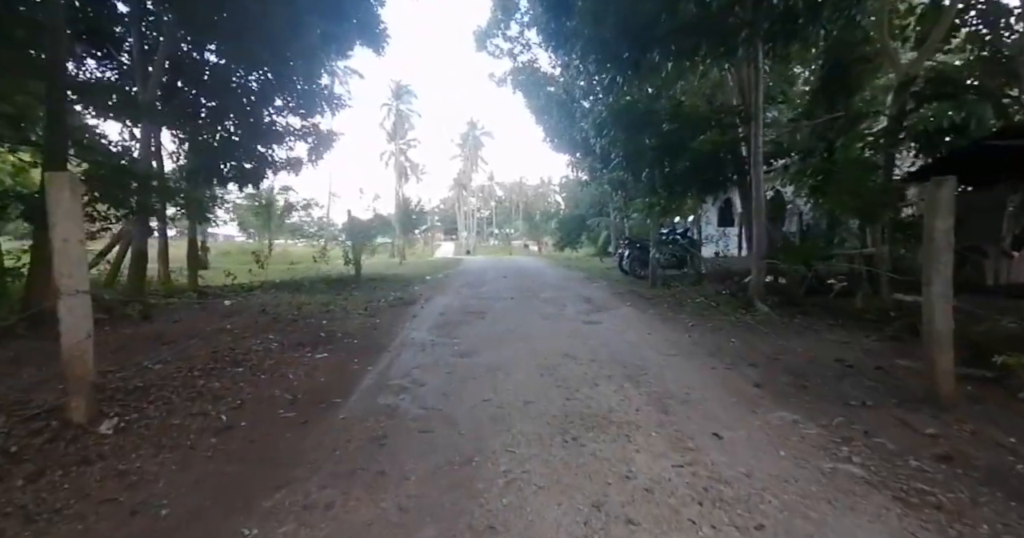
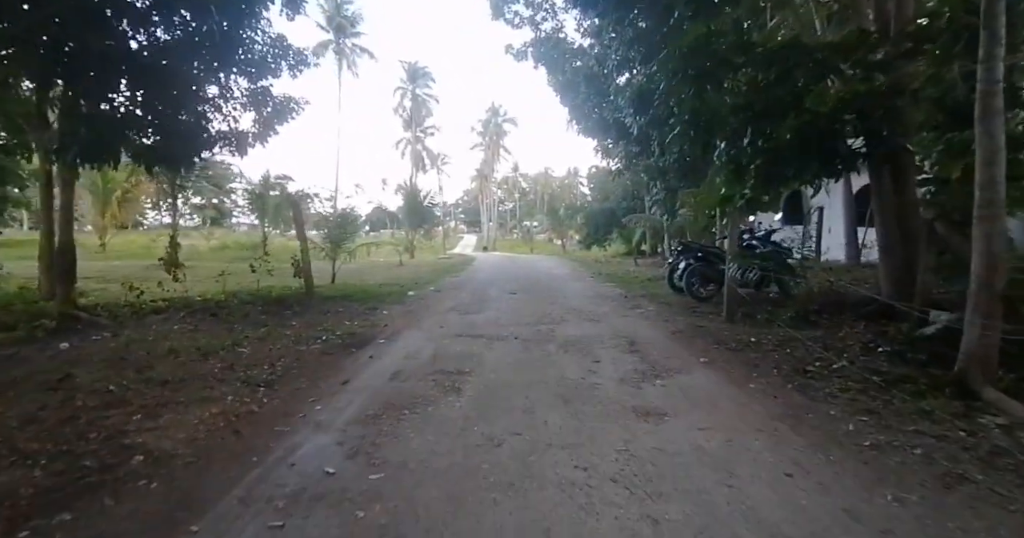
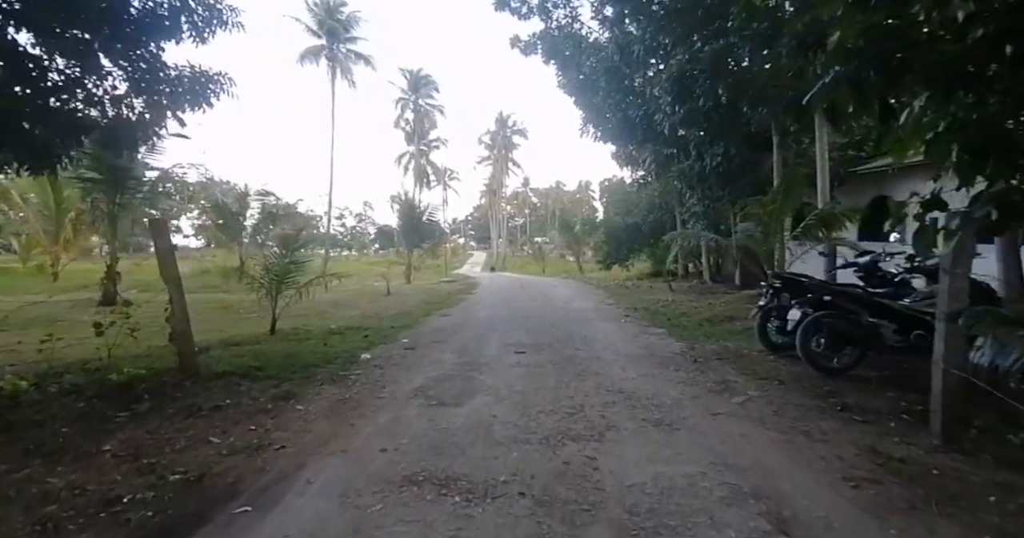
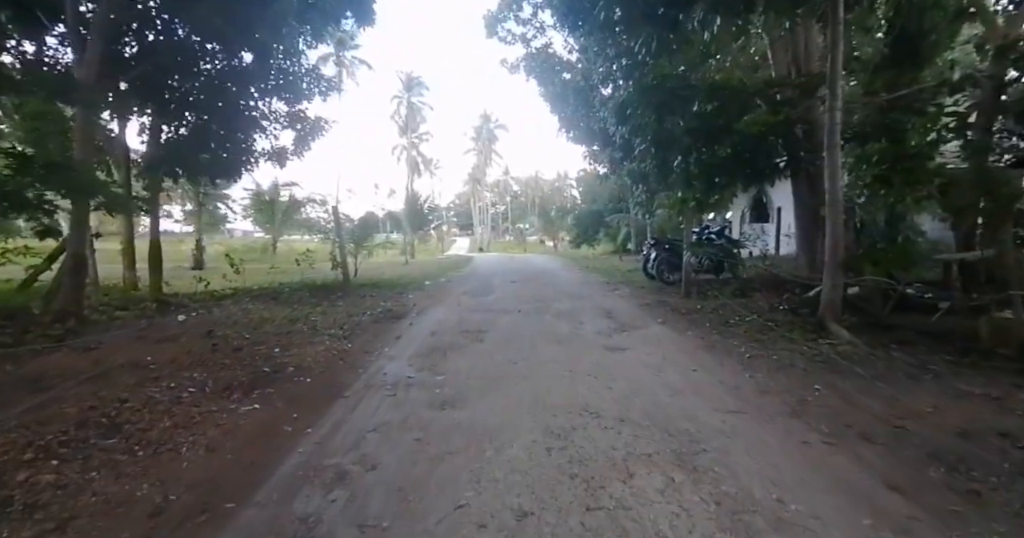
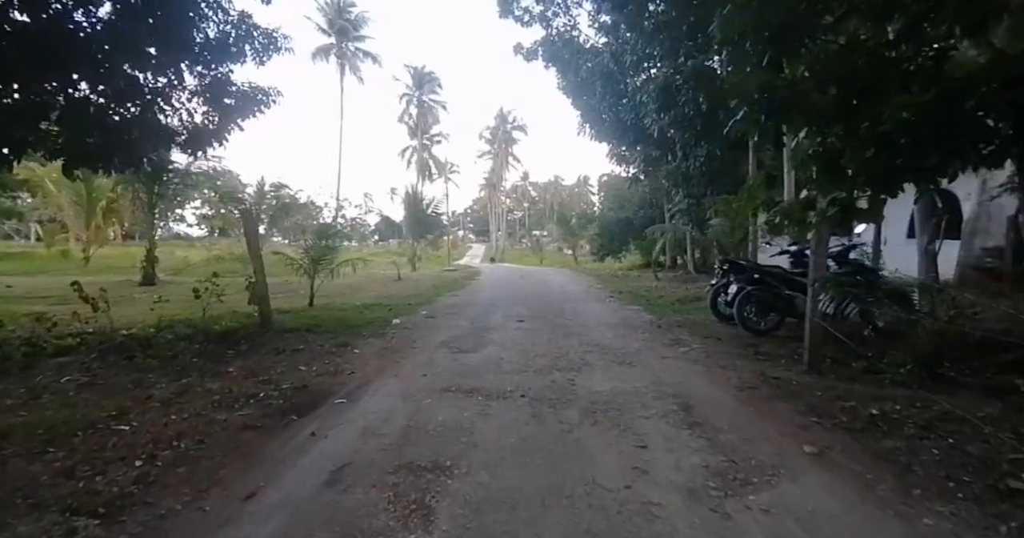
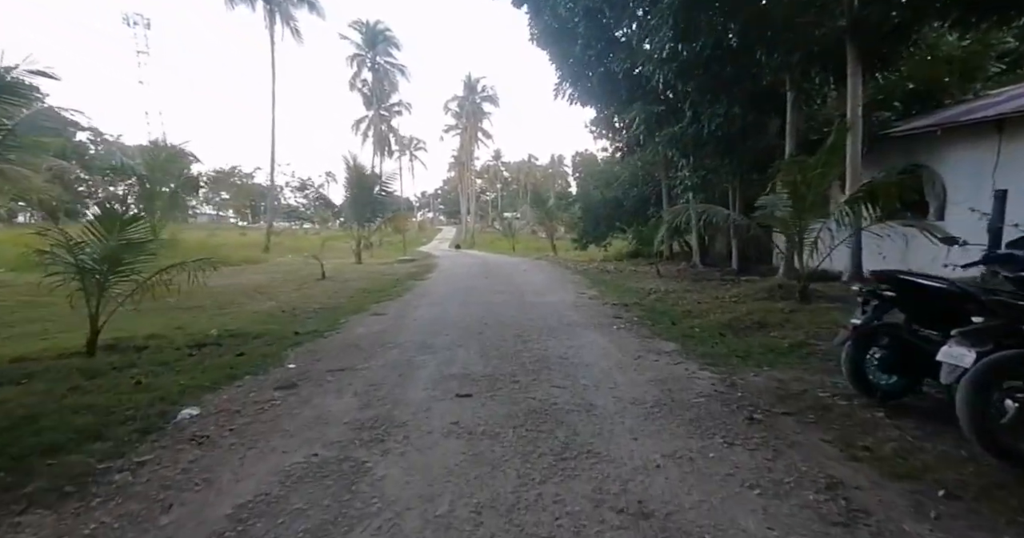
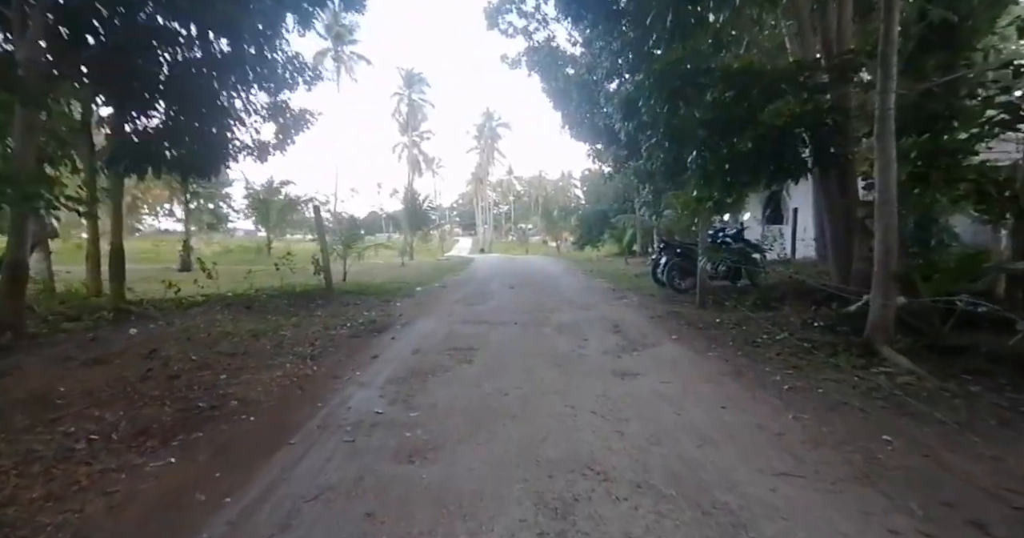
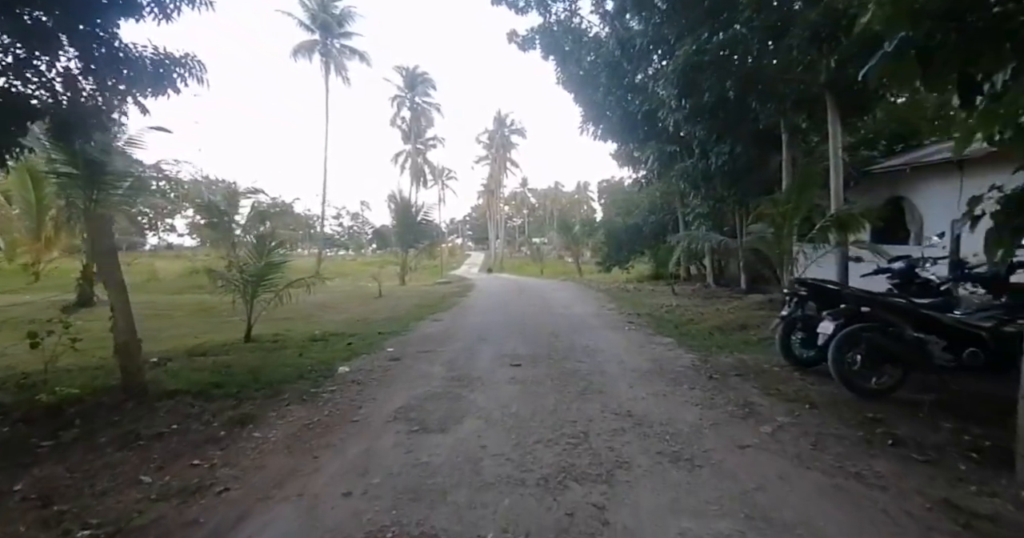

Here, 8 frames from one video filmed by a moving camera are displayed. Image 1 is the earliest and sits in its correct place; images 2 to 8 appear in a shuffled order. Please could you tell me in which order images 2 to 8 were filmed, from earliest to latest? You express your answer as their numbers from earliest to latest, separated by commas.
4, 7, 2, 5, 3, 8, 6
